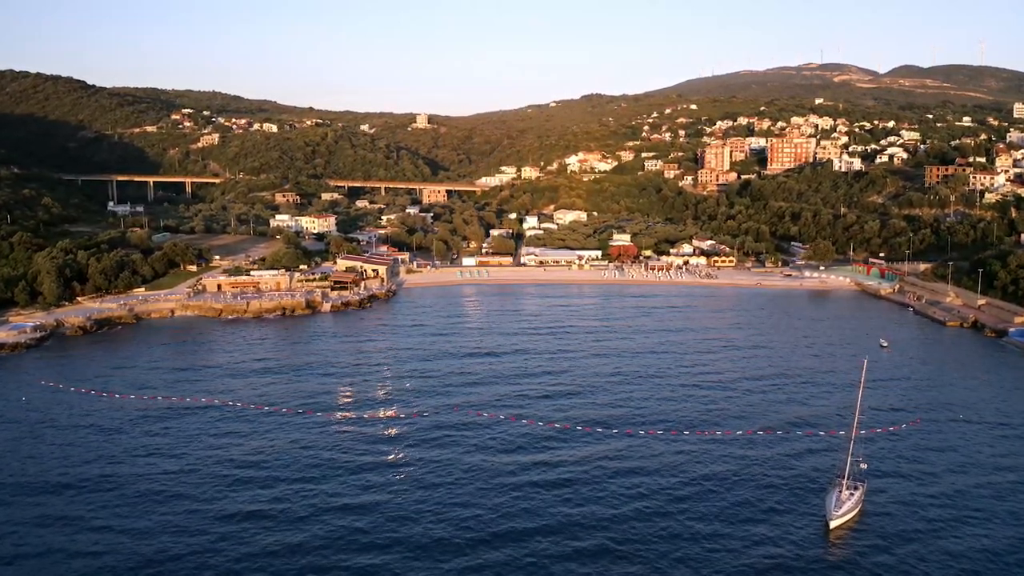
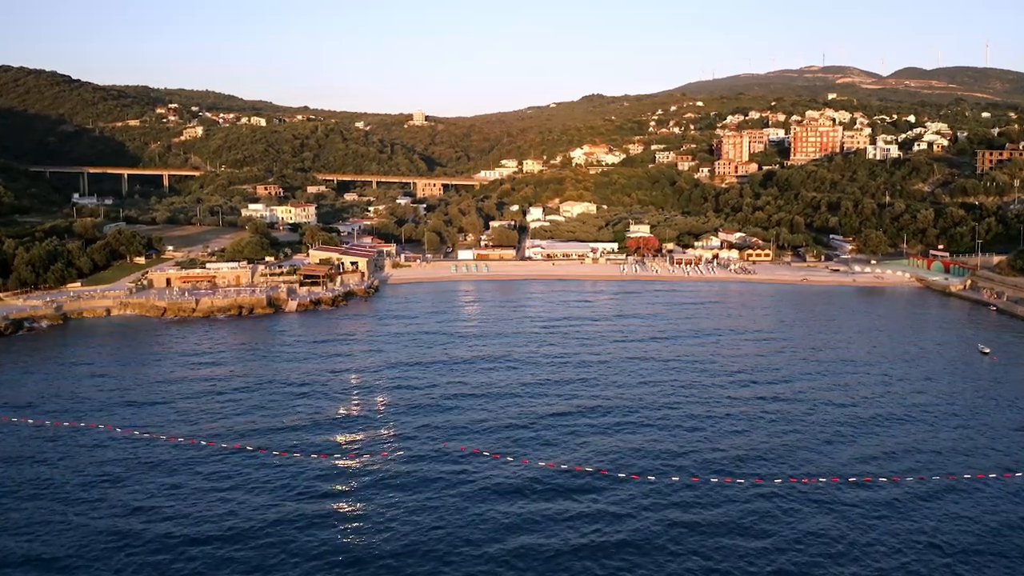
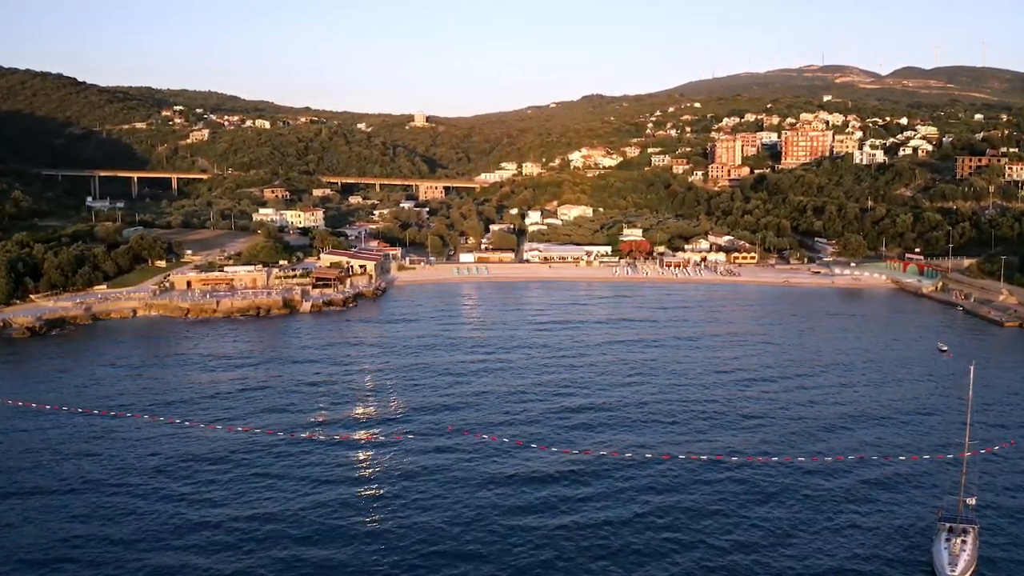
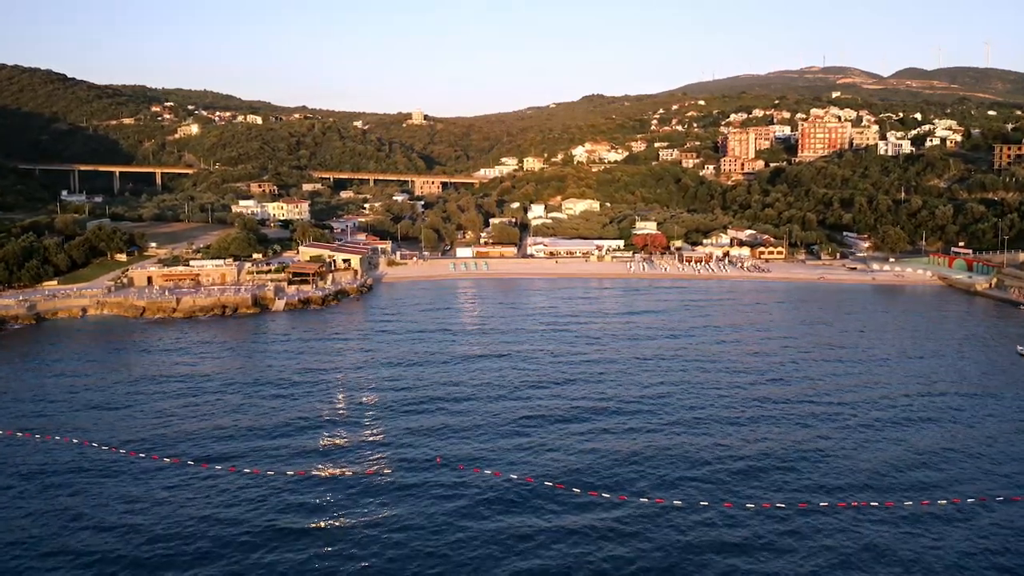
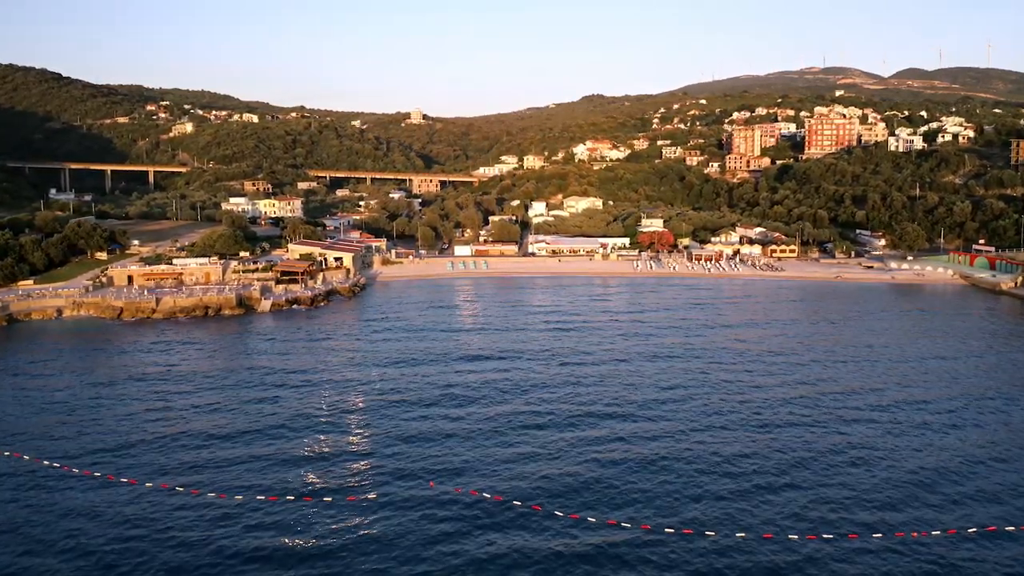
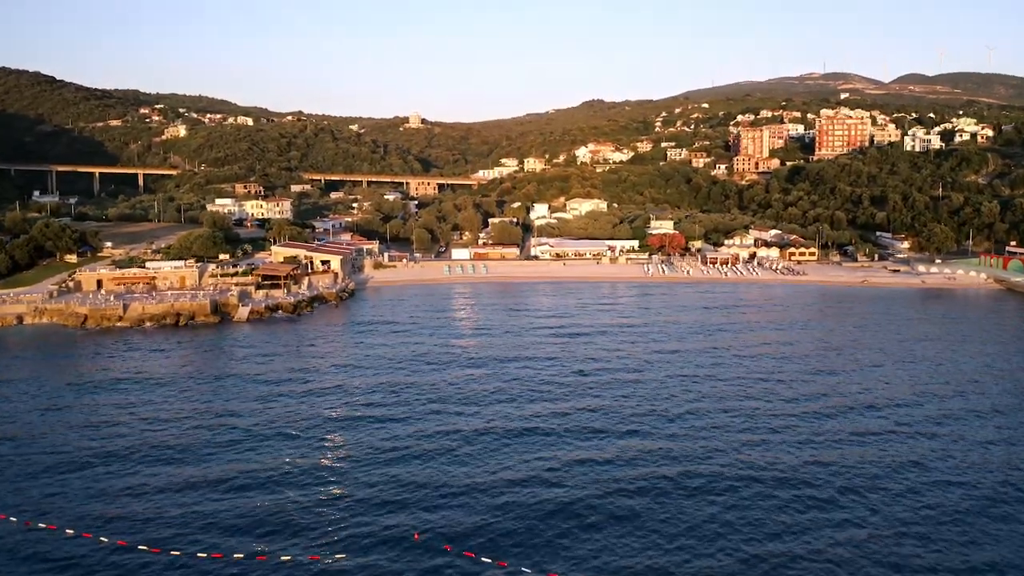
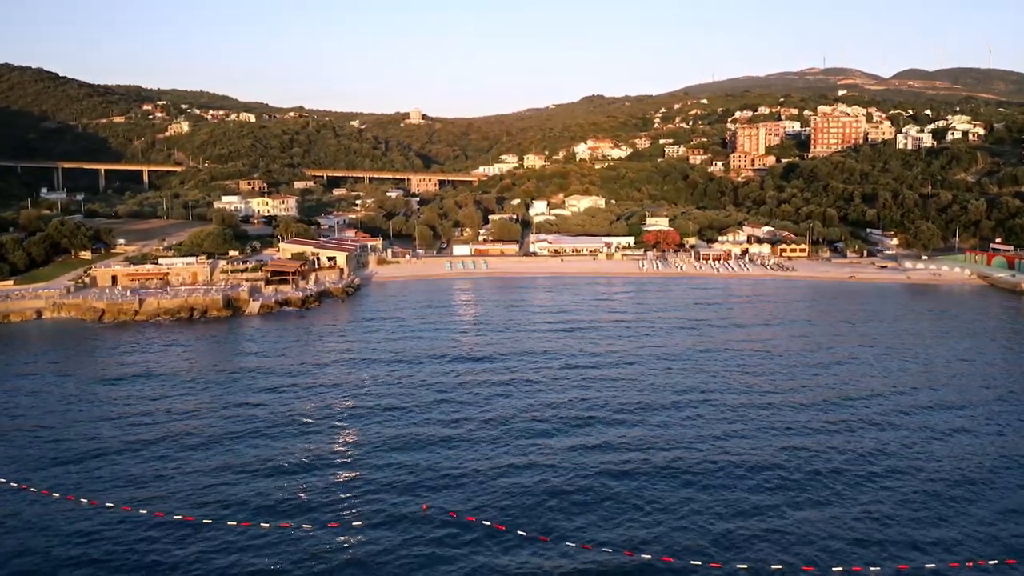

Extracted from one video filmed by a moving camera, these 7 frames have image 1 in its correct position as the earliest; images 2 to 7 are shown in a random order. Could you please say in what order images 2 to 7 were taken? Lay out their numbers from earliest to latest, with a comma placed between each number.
3, 2, 4, 5, 7, 6
